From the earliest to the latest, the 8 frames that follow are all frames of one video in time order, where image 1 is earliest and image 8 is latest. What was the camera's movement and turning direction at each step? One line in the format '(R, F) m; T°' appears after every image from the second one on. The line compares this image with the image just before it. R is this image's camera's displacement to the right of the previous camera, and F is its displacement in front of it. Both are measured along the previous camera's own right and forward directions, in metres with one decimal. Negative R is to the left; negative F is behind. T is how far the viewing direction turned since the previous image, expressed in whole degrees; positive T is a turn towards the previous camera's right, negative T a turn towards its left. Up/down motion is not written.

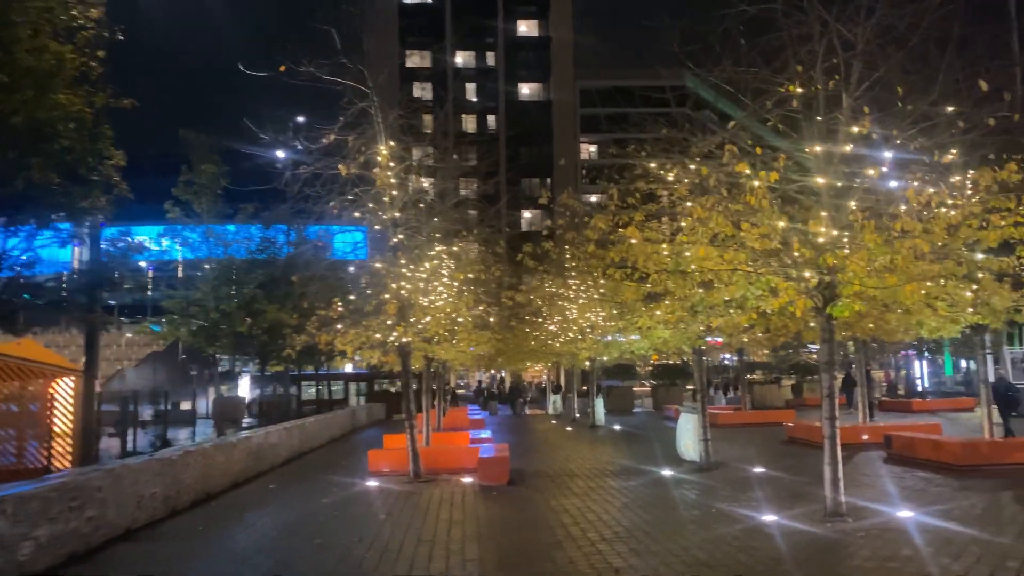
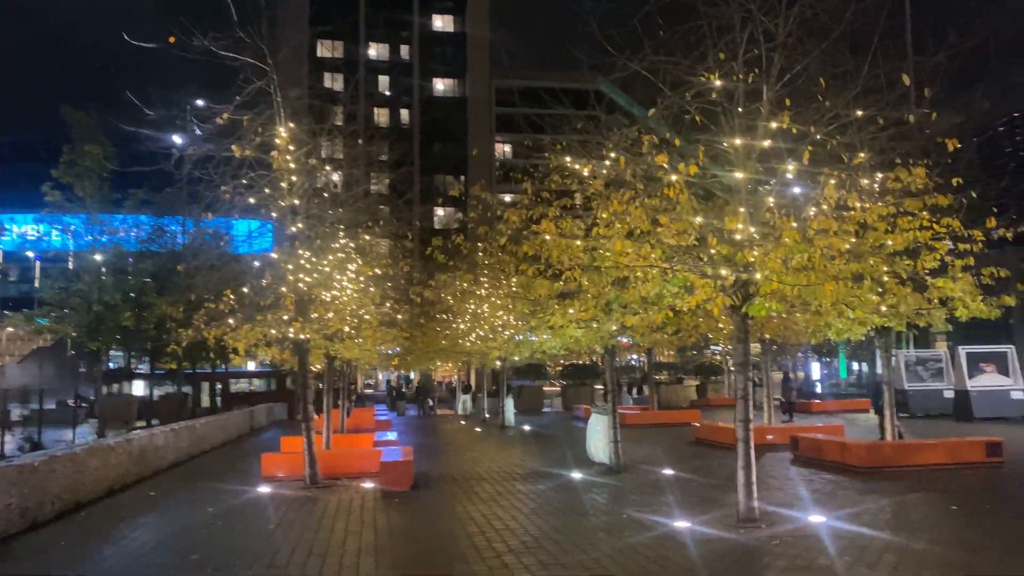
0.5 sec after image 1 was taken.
(+0.1, +0.7) m; +6°
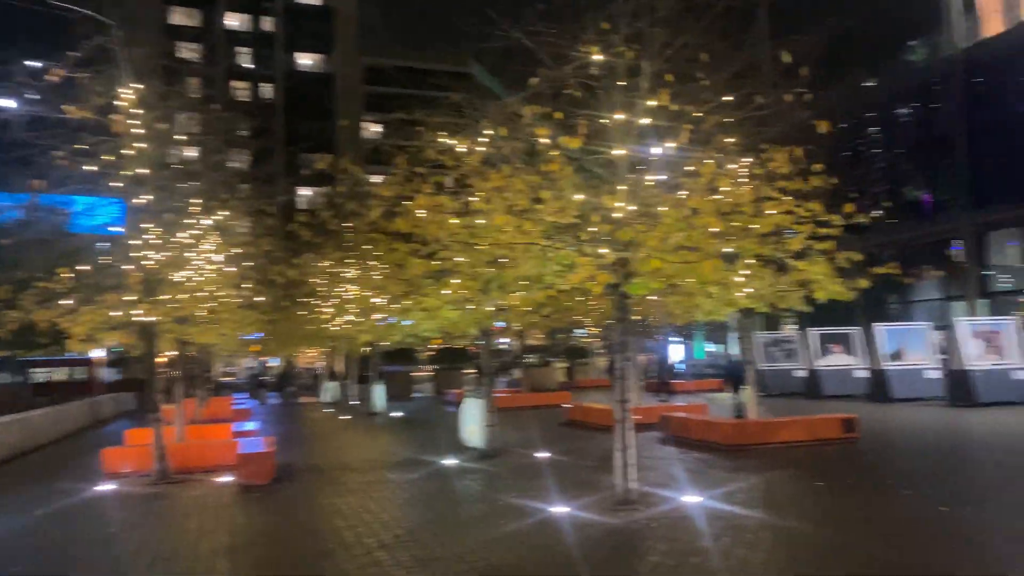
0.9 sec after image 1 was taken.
(0.0, +0.5) m; +9°
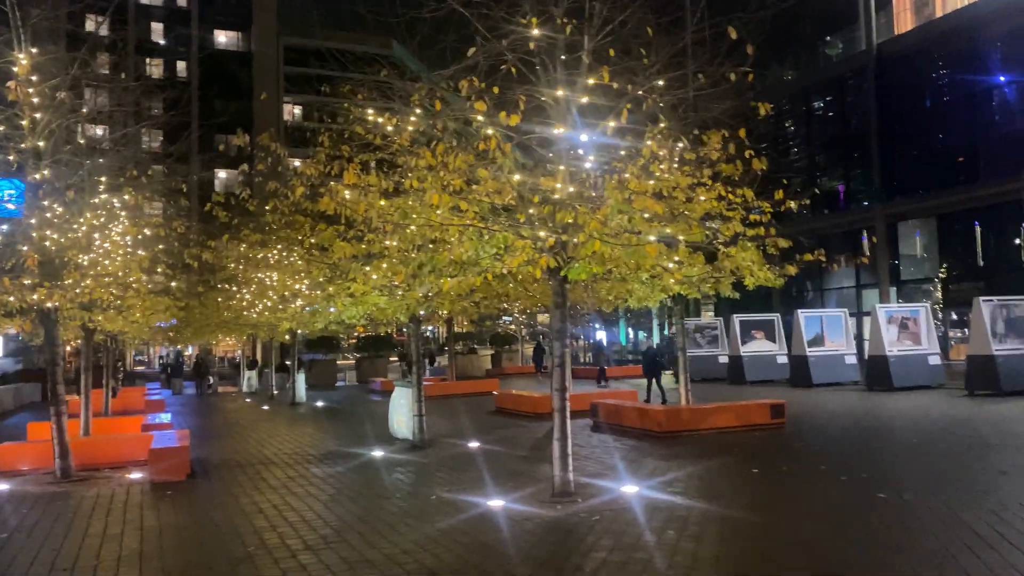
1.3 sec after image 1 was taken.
(-0.1, +0.4) m; +5°
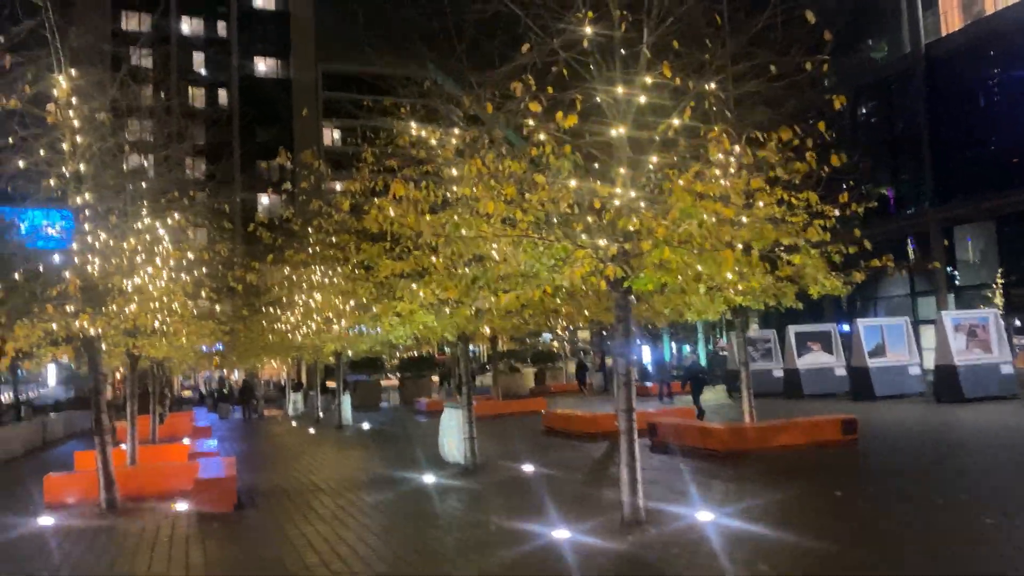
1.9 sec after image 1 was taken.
(-0.2, +0.6) m; -3°
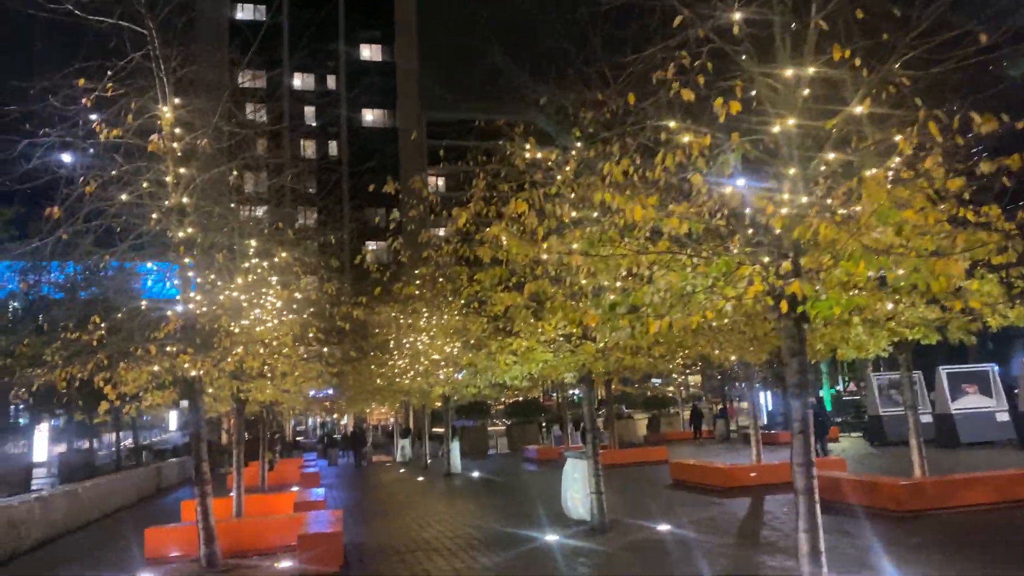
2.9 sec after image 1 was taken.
(-0.4, +1.3) m; -7°
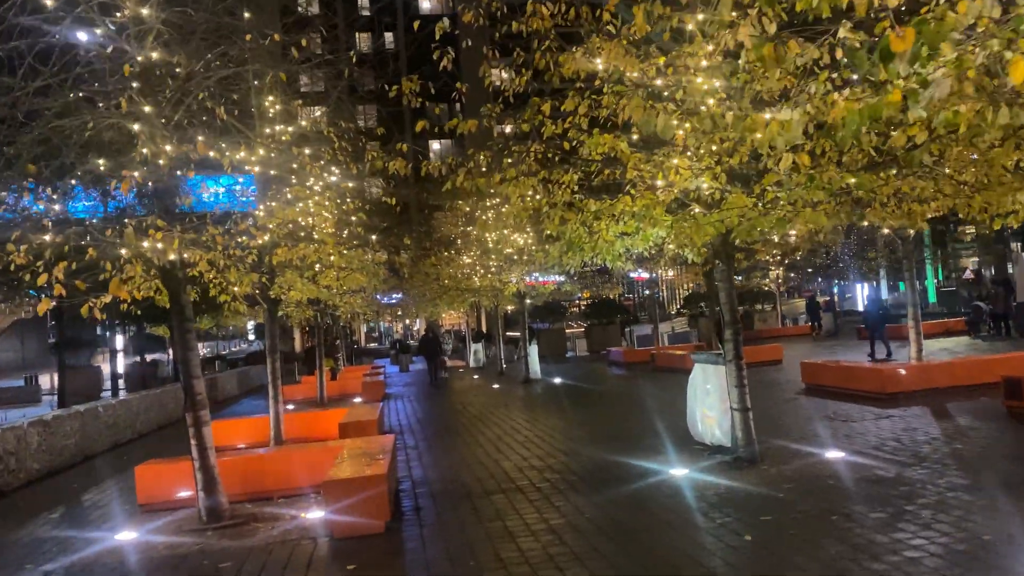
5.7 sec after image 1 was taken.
(-0.4, +3.3) m; -5°
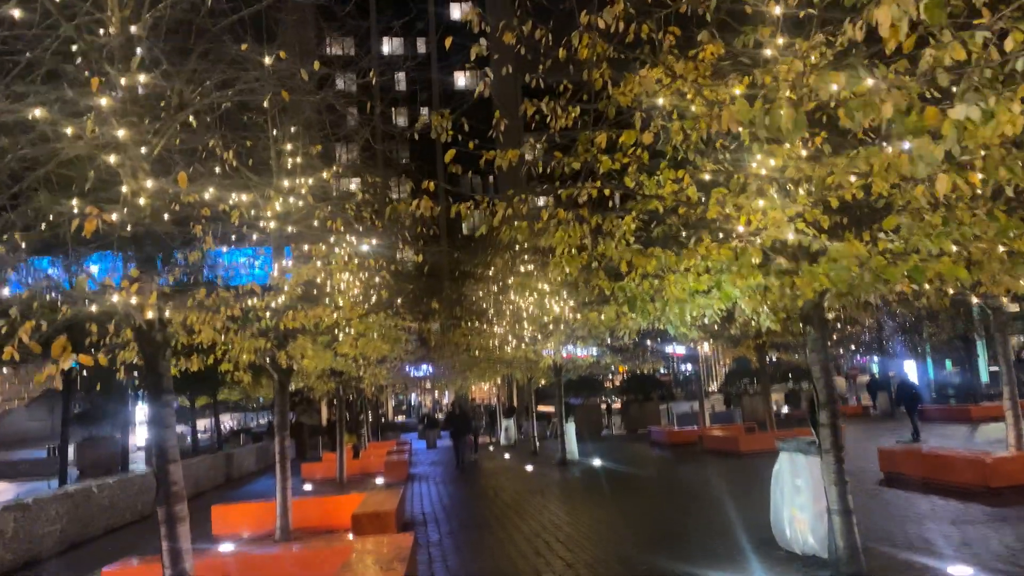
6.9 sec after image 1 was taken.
(-0.1, +1.4) m; -2°
